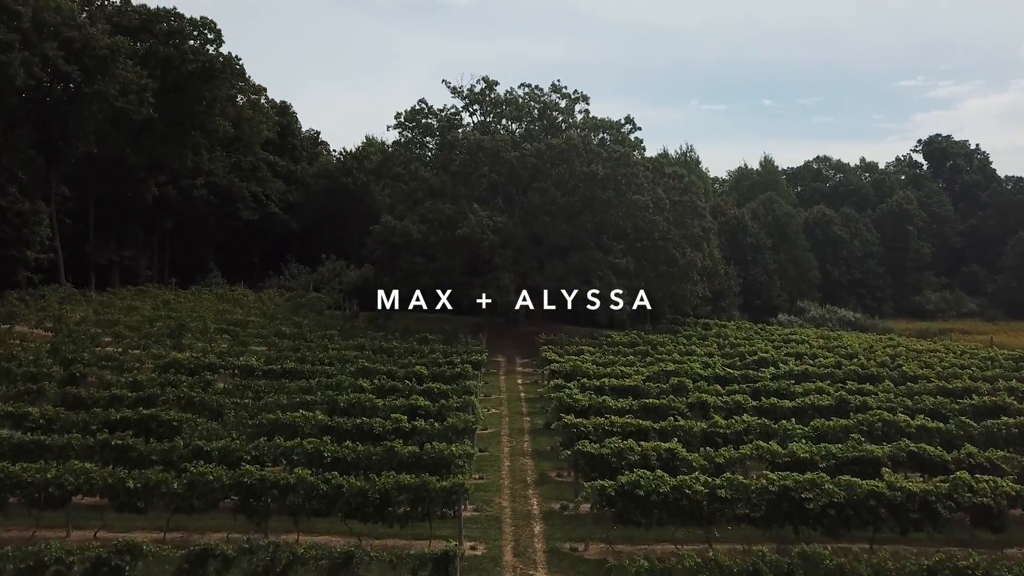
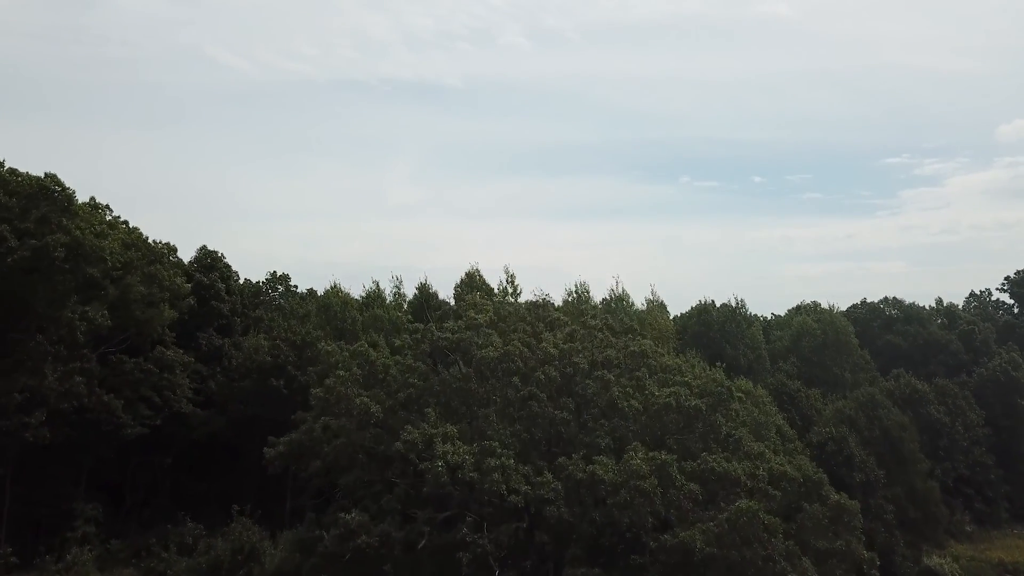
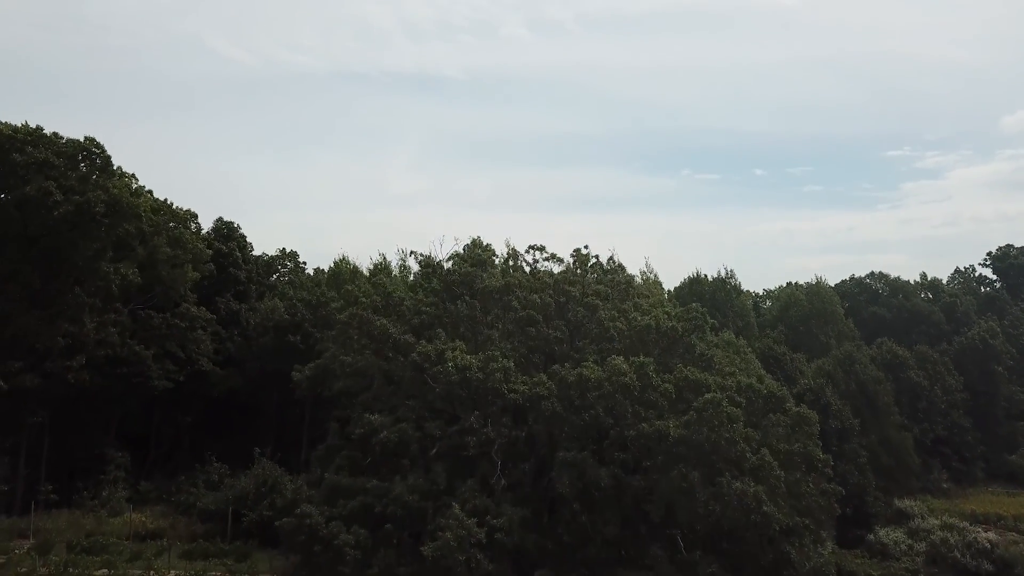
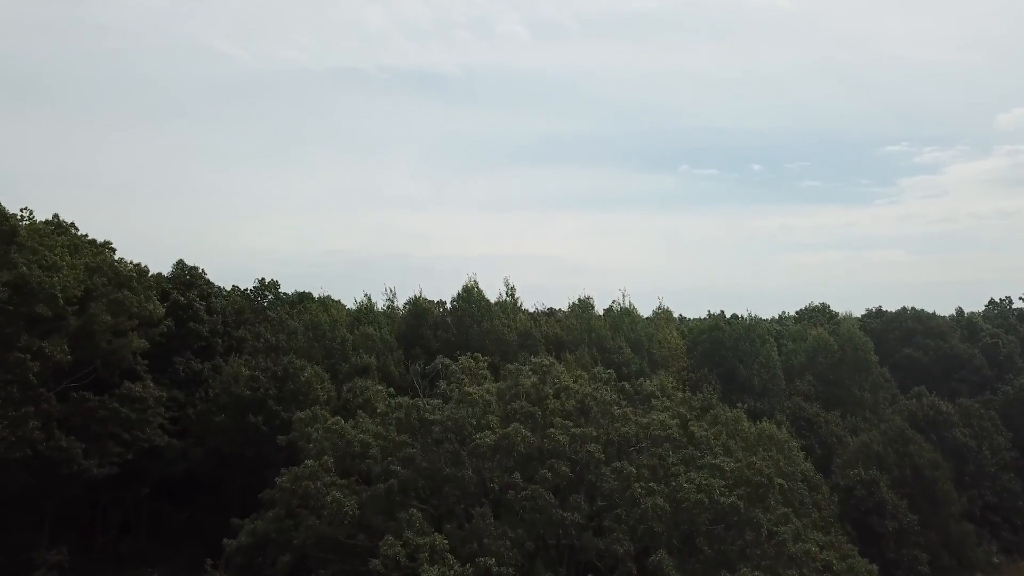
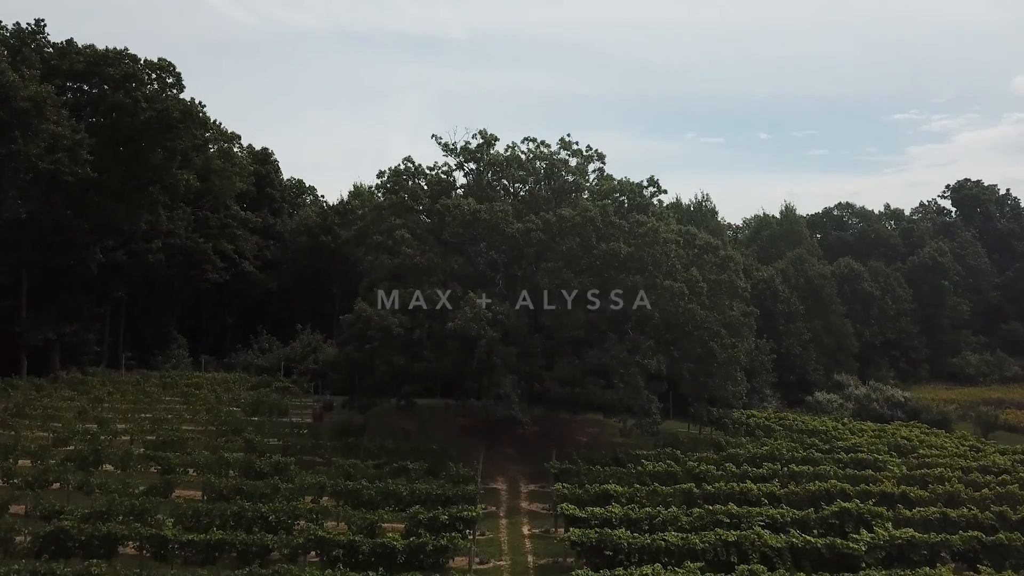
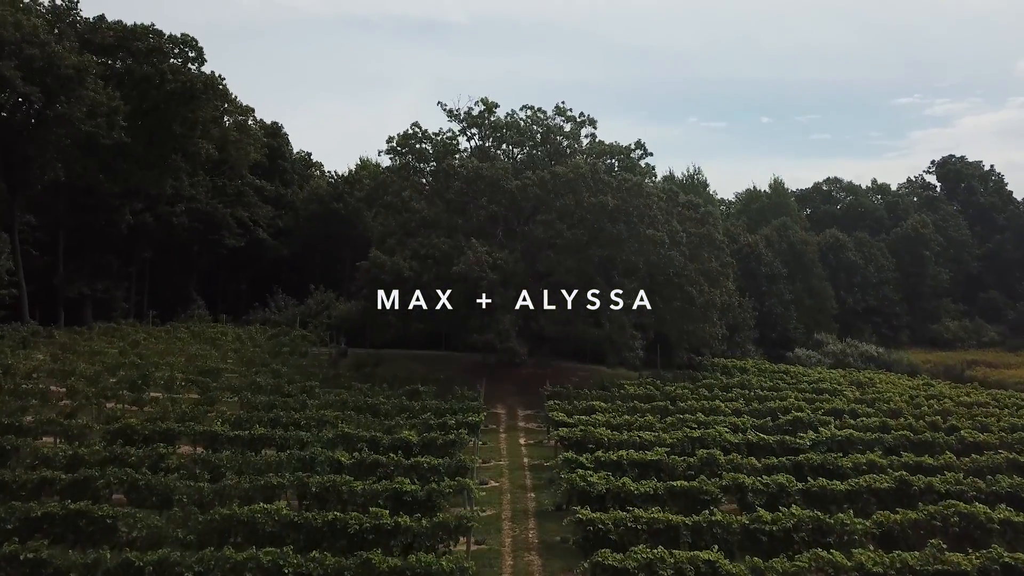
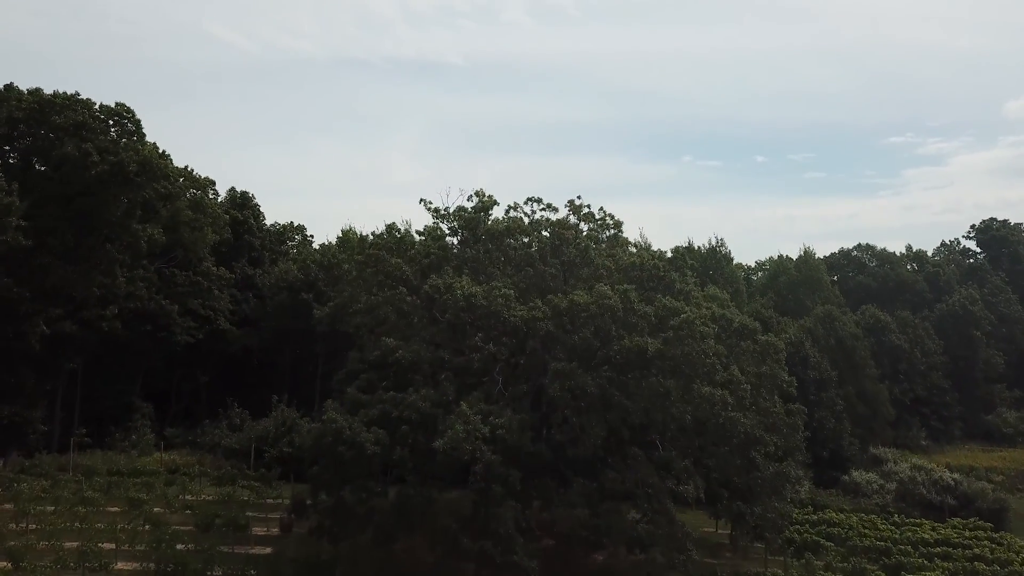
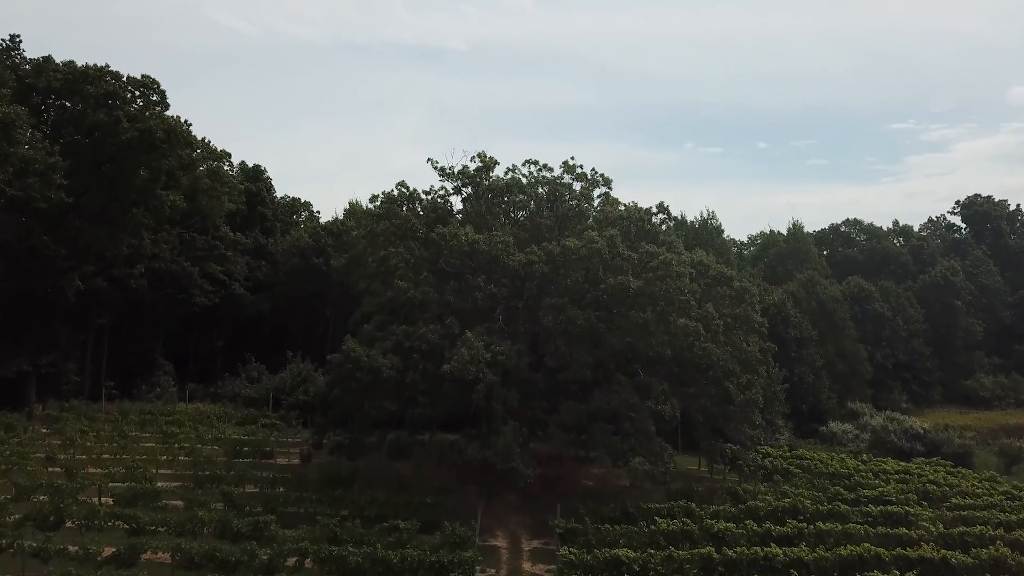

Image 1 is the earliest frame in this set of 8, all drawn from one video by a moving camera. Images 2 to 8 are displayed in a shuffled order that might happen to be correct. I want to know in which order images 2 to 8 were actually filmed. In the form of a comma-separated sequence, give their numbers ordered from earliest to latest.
6, 5, 8, 7, 3, 2, 4
